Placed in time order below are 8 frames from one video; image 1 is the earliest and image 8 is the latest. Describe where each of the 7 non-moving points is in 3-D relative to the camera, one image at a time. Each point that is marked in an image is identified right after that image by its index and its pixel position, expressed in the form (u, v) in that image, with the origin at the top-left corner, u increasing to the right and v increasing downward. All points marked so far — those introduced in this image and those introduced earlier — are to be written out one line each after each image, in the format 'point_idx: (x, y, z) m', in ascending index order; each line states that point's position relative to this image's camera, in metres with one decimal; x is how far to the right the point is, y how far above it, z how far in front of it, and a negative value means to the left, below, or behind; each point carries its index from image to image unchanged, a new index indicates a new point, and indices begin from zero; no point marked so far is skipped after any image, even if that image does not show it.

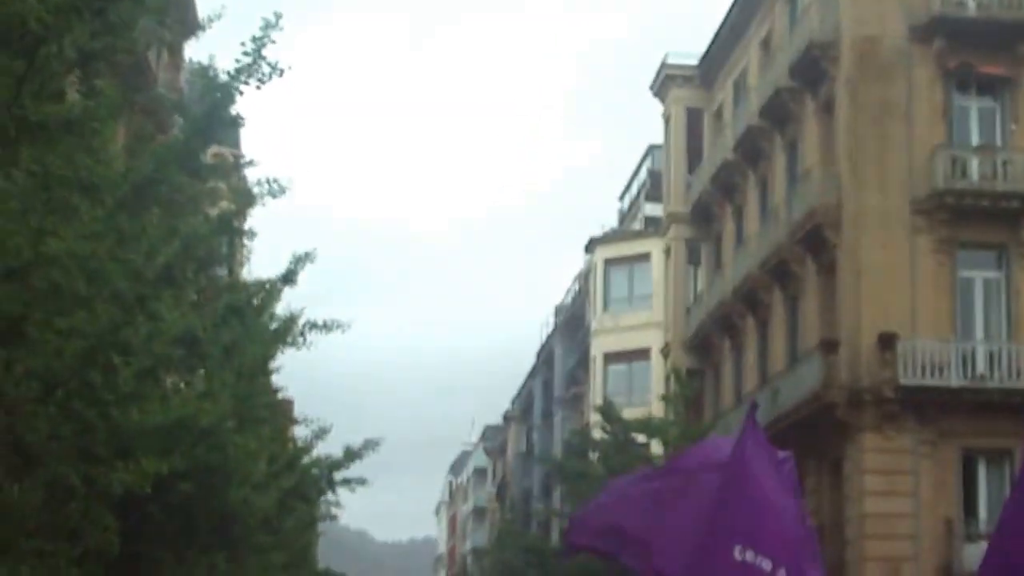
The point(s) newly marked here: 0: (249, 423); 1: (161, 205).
0: (-3.0, -1.5, +19.0) m
1: (-3.1, +0.7, +14.8) m
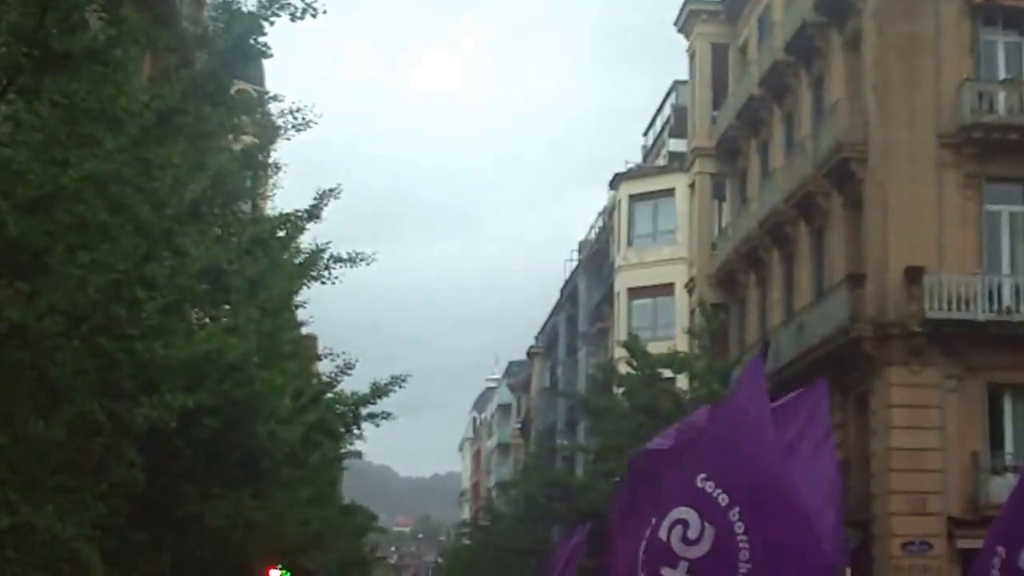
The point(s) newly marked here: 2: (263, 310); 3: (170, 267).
0: (-2.7, -0.8, +19.1) m
1: (-2.9, +1.3, +14.8) m
2: (-2.8, -0.3, +18.5) m
3: (-2.9, +0.2, +14.2) m
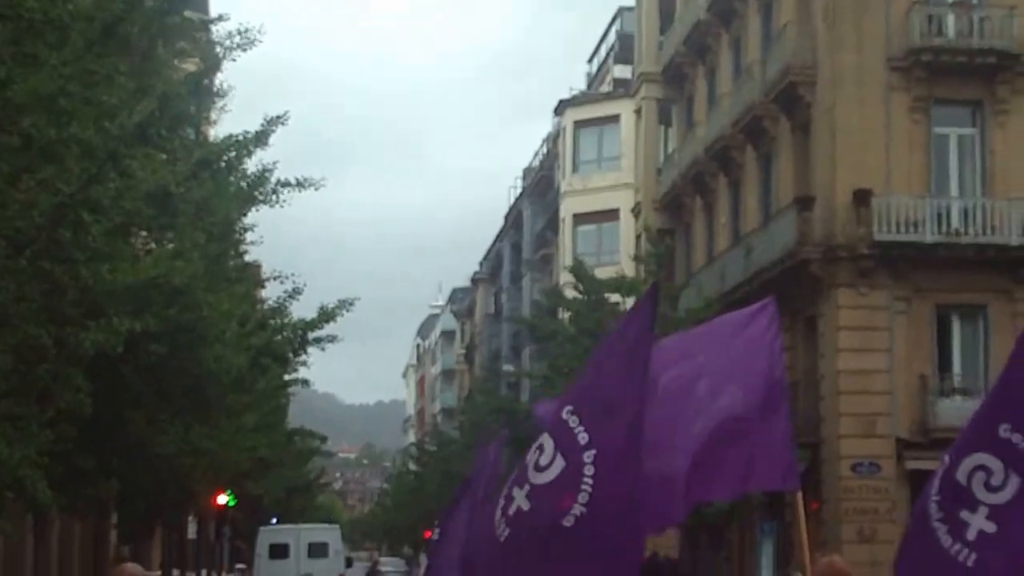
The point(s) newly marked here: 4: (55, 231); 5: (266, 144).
0: (-3.3, +0.1, +18.7) m
1: (-3.3, +2.0, +14.4) m
2: (-3.3, +0.6, +18.1) m
3: (-3.3, +0.8, +13.9) m
4: (-3.2, +0.4, +11.7) m
5: (-2.9, +1.7, +19.7) m
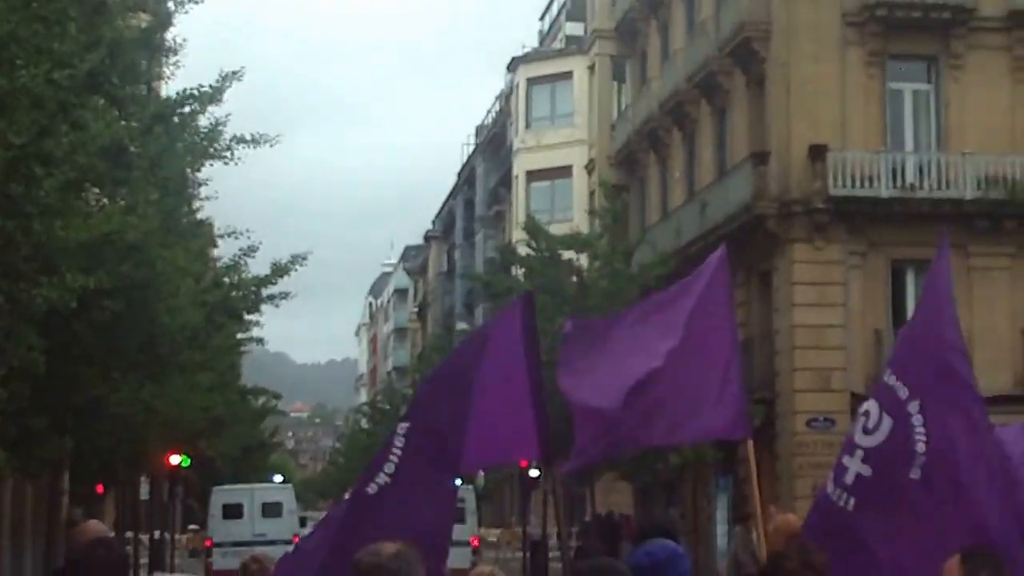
0: (-3.8, +0.6, +18.5) m
1: (-3.7, +2.4, +14.1) m
2: (-3.8, +1.1, +17.9) m
3: (-3.6, +1.2, +13.6) m
4: (-3.5, +0.7, +11.5) m
5: (-3.4, +2.2, +19.5) m
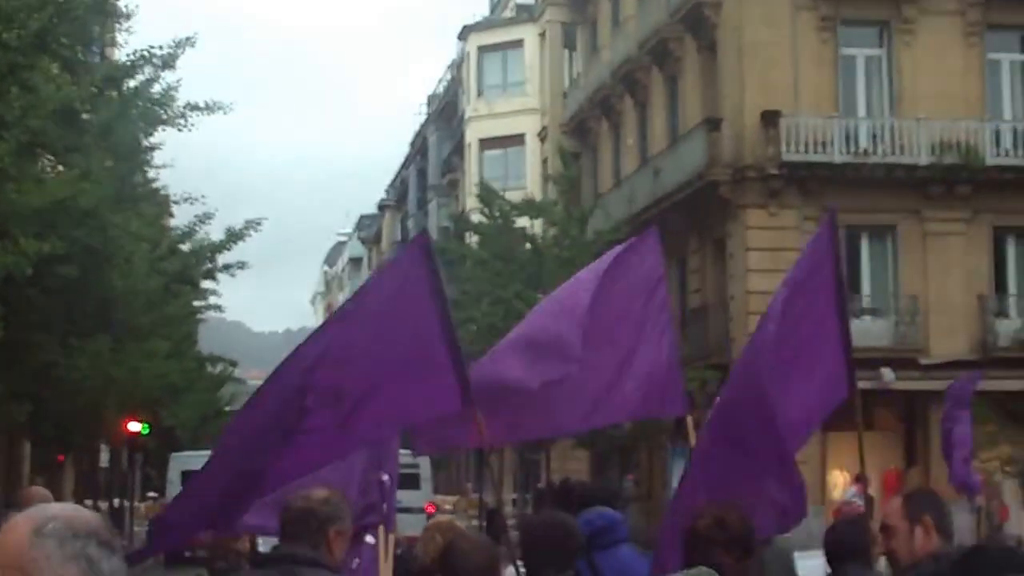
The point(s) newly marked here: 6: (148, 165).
0: (-4.2, +0.9, +18.3) m
1: (-4.0, +2.6, +13.9) m
2: (-4.2, +1.4, +17.7) m
3: (-4.0, +1.5, +13.4) m
4: (-3.8, +1.0, +11.3) m
5: (-4.0, +2.6, +19.3) m
6: (-4.2, +1.4, +19.2) m
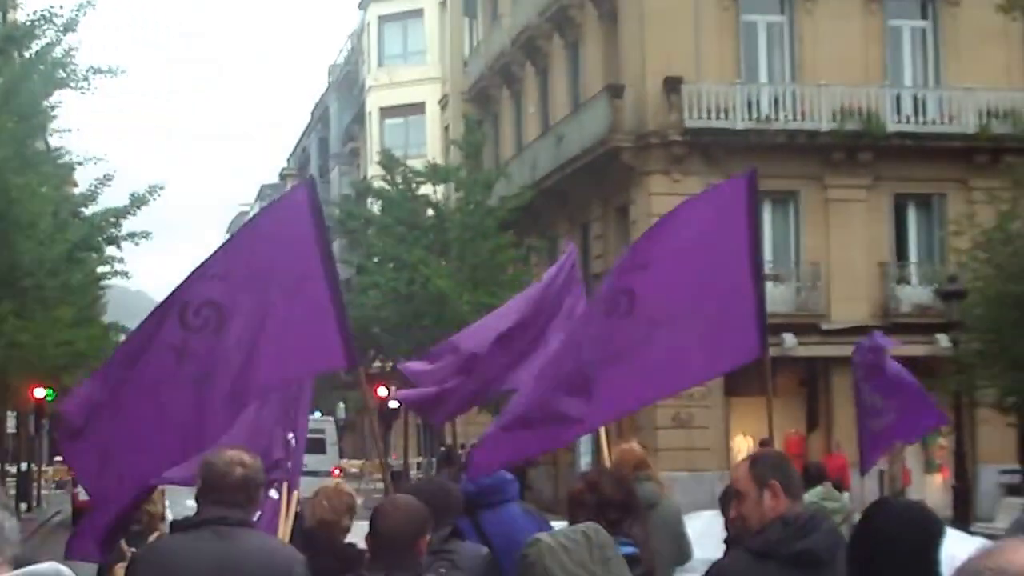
0: (-5.2, +1.3, +17.9) m
1: (-4.8, +2.9, +13.5) m
2: (-5.2, +1.7, +17.3) m
3: (-4.7, +1.7, +13.1) m
4: (-4.3, +1.2, +11.0) m
5: (-5.0, +3.0, +18.9) m
6: (-5.3, +1.8, +18.8) m
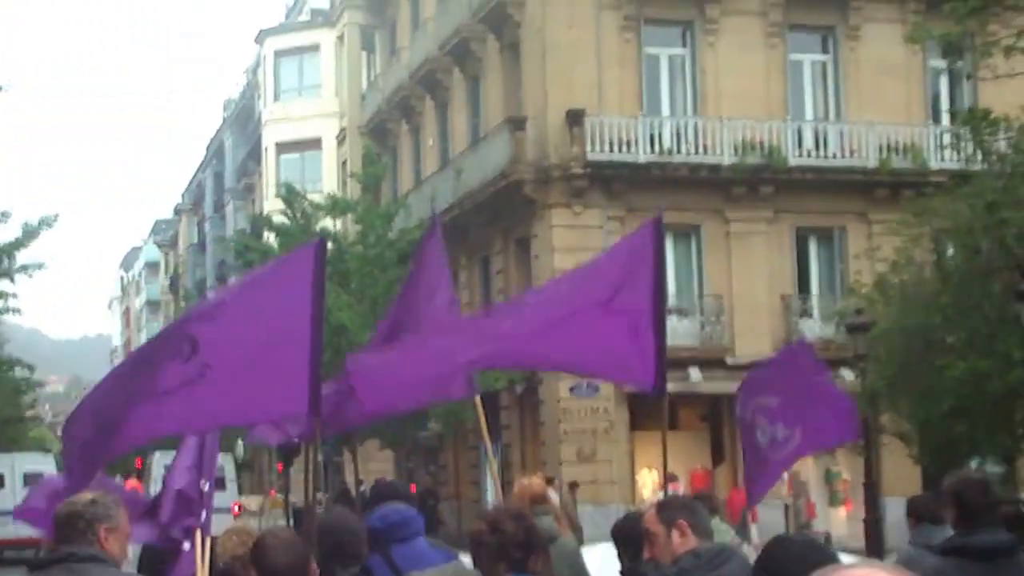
0: (-6.2, +0.9, +17.2) m
1: (-5.5, +2.7, +12.8) m
2: (-6.2, +1.4, +16.6) m
3: (-5.4, +1.5, +12.4) m
4: (-4.9, +1.0, +10.3) m
5: (-6.1, +2.6, +18.2) m
6: (-6.3, +1.4, +18.1) m
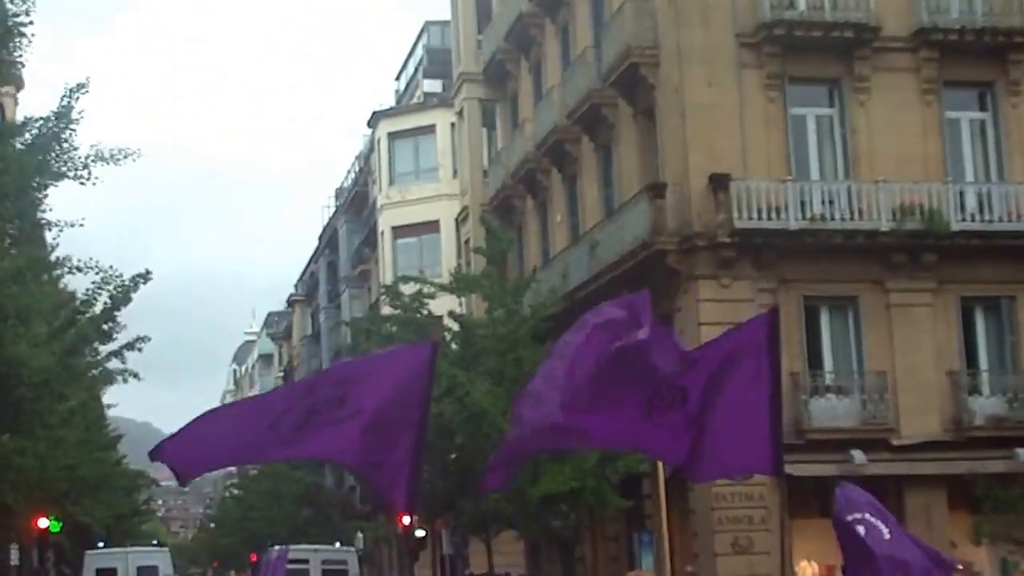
0: (-4.7, +0.2, +15.7) m
1: (-4.3, +2.2, +11.5) m
2: (-4.7, +0.7, +15.2) m
3: (-4.1, +1.0, +10.9) m
4: (-3.8, +0.7, +8.8) m
5: (-4.5, +1.8, +16.8) m
6: (-4.7, +0.6, +16.7) m
